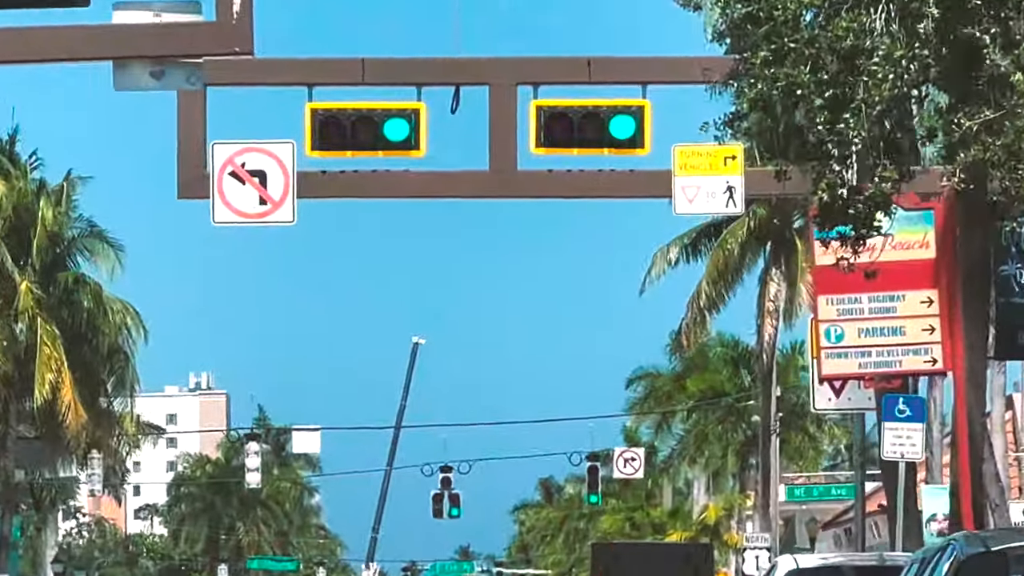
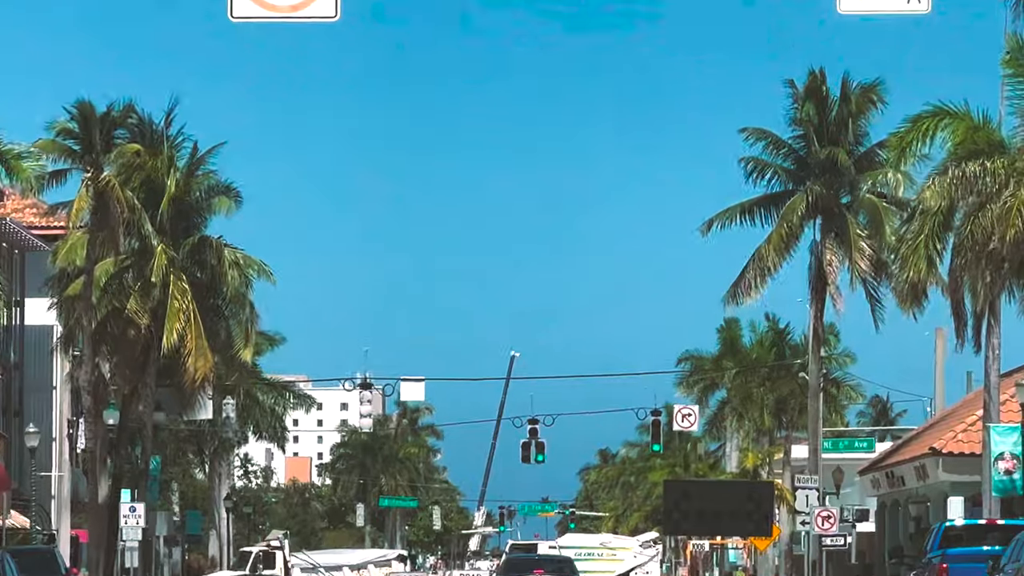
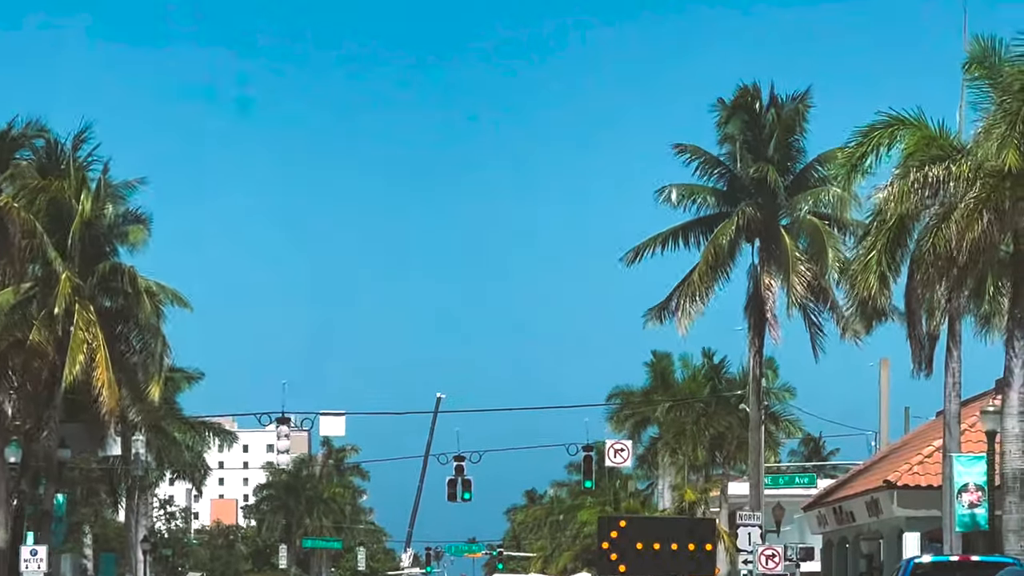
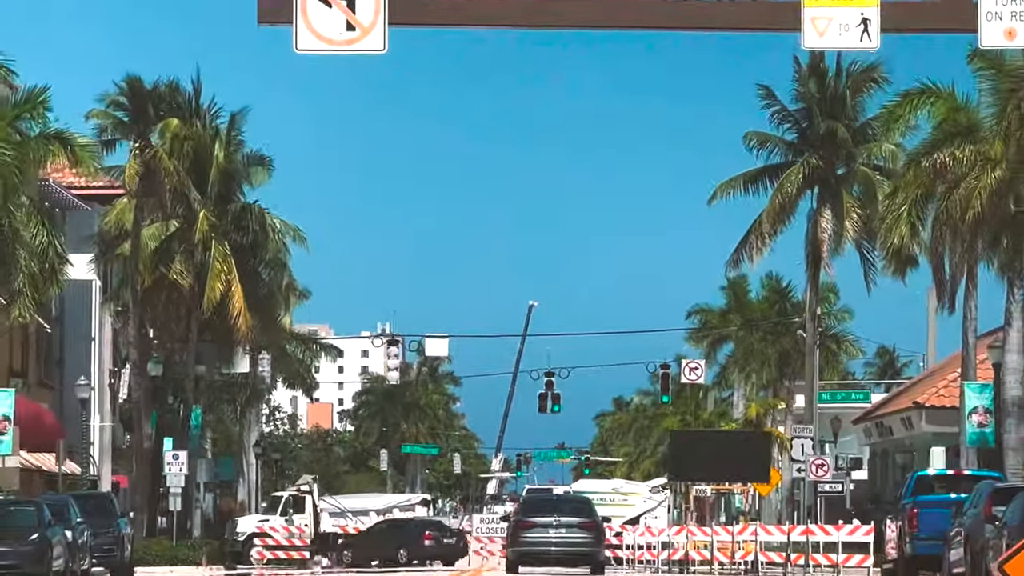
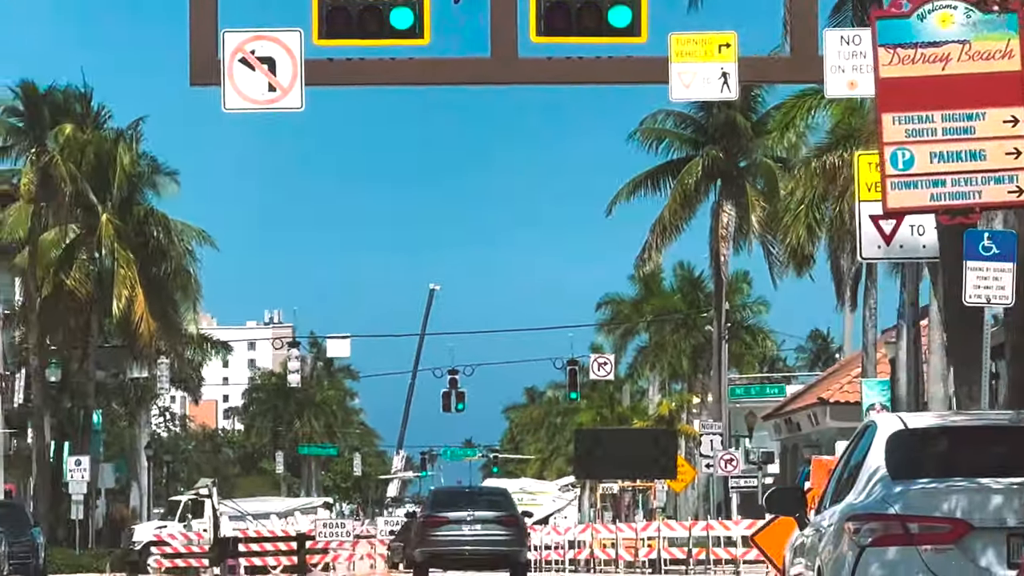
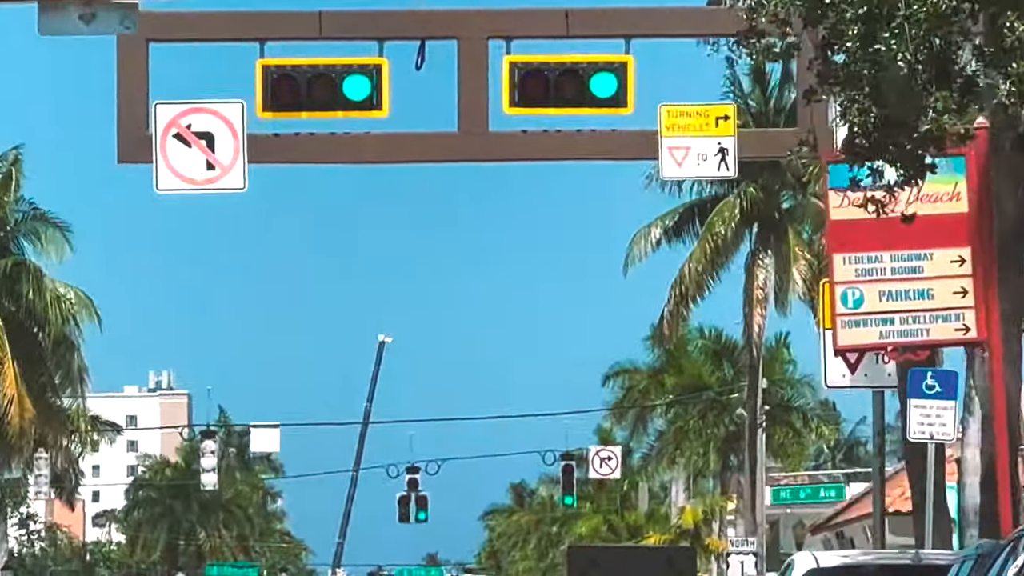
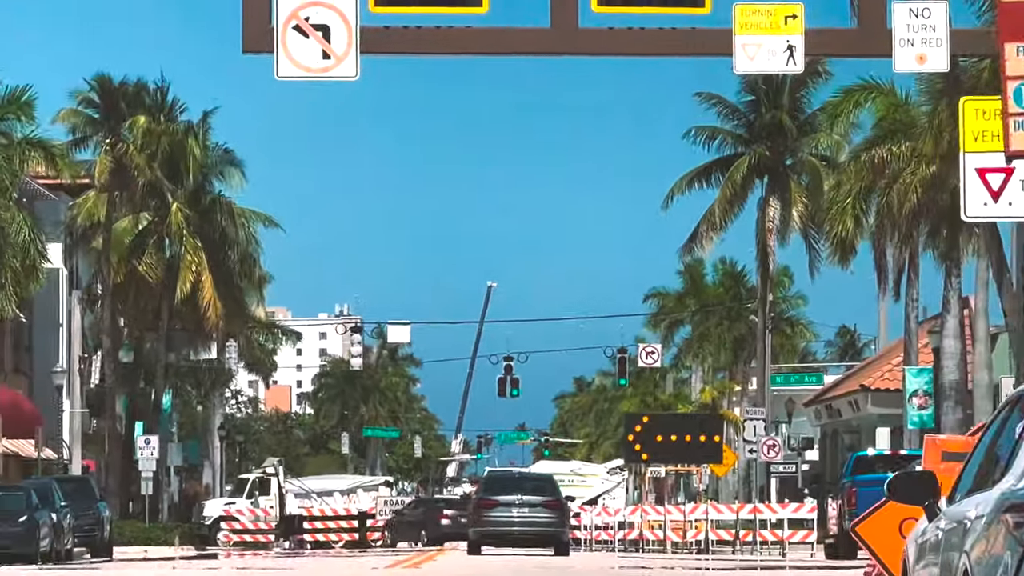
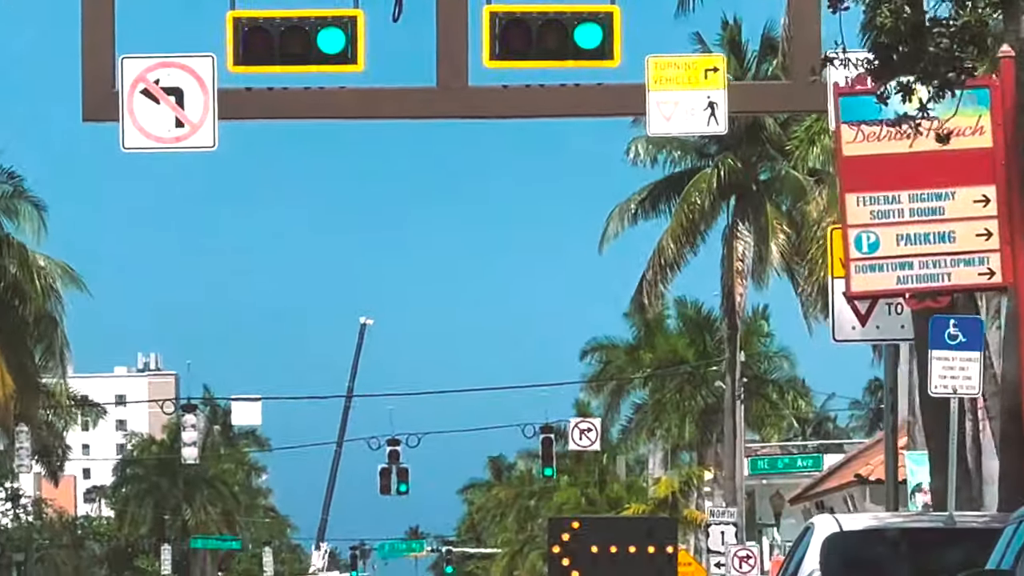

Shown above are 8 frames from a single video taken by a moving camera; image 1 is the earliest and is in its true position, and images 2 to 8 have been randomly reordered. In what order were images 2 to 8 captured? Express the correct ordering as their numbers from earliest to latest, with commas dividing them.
6, 8, 5, 7, 4, 2, 3
